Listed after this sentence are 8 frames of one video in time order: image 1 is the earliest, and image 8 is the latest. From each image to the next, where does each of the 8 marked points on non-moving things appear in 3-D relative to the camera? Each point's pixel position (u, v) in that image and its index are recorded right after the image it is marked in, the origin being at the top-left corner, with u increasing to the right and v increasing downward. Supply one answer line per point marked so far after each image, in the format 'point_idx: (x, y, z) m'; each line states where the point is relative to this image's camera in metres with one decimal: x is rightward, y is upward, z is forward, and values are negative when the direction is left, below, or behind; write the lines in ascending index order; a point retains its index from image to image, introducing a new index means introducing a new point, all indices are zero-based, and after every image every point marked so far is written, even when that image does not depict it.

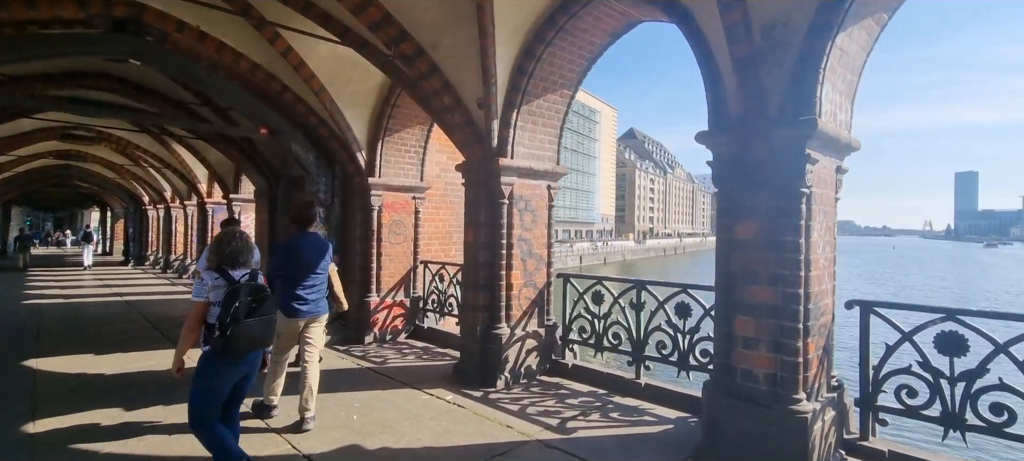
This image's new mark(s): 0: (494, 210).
0: (-0.2, +0.2, +5.0) m
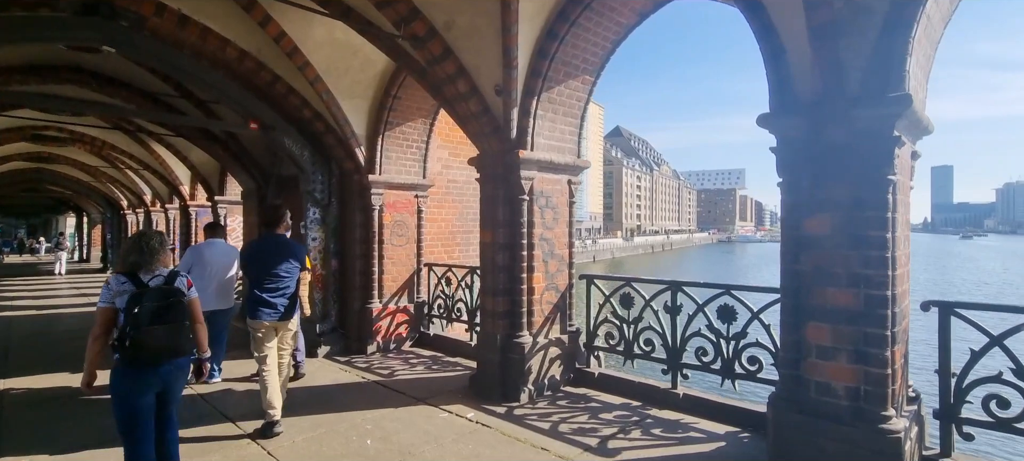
0: (0.0, +0.2, +4.6) m
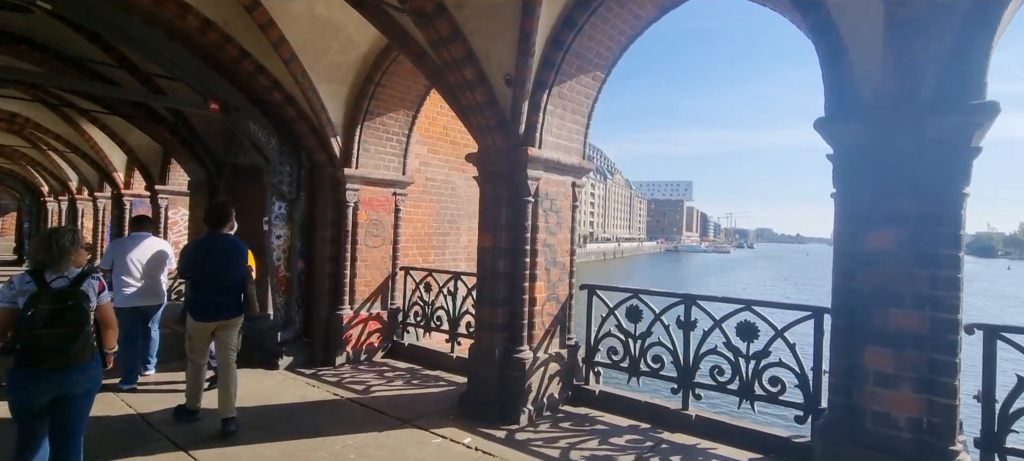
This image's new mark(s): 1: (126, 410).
0: (0.0, +0.2, +4.1) m
1: (-3.4, -1.6, +4.3) m
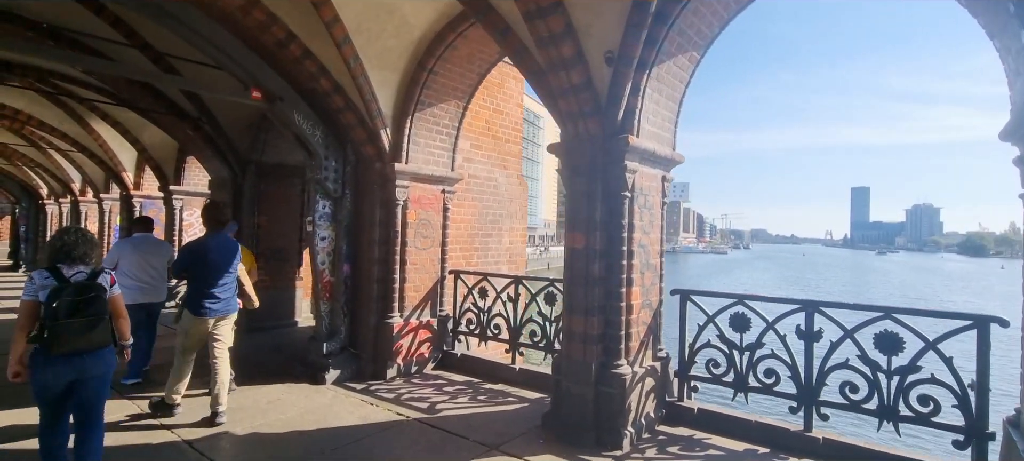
0: (+0.8, +0.2, +3.7) m
1: (-2.7, -1.6, +3.8) m
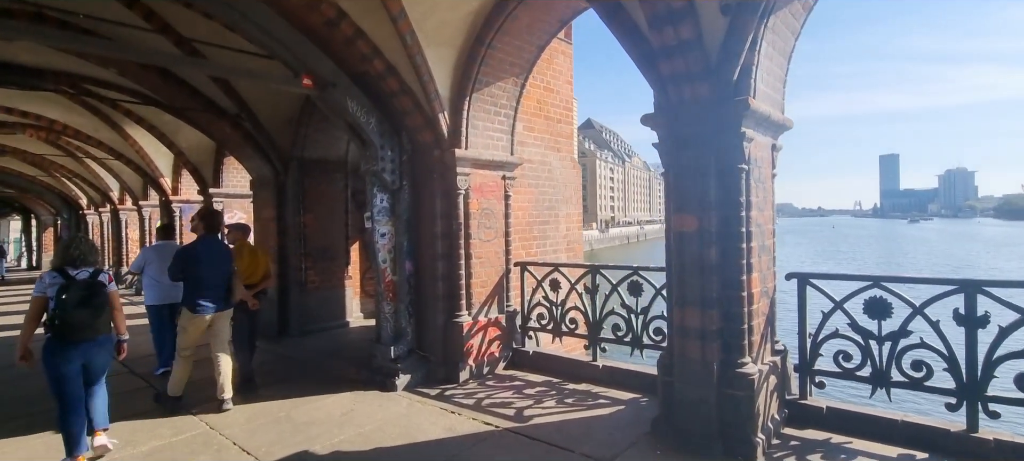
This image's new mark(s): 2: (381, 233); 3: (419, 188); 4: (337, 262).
0: (+1.4, +0.3, +3.2) m
1: (-1.9, -1.6, +3.5) m
2: (-1.3, 0.0, +4.9) m
3: (-1.0, +0.4, +5.0) m
4: (-2.8, -0.5, +7.7) m
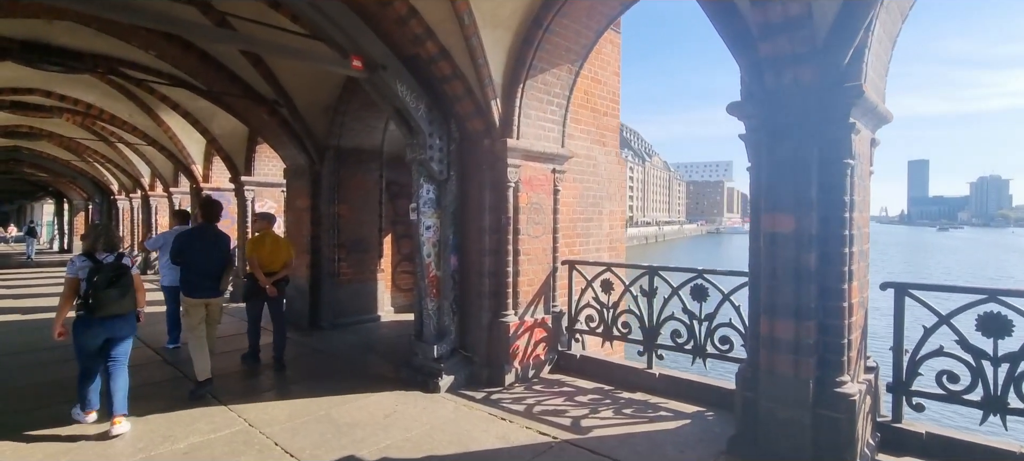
0: (+1.9, +0.3, +2.9) m
1: (-1.5, -1.5, +3.2) m
2: (-0.8, +0.1, +4.7) m
3: (-0.4, +0.5, +4.8) m
4: (-2.2, -0.4, +7.5) m
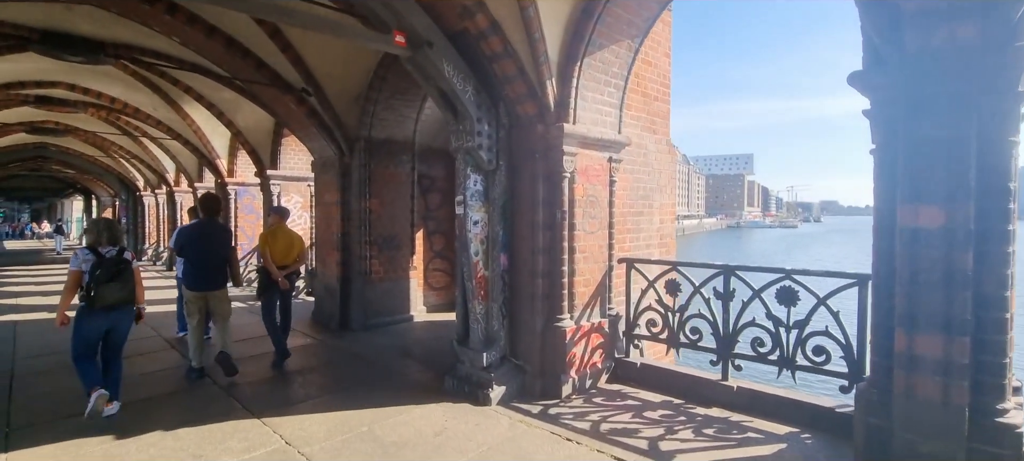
0: (+2.3, +0.3, +2.3) m
1: (-1.0, -1.5, +2.8) m
2: (-0.3, +0.1, +4.2) m
3: (0.0, +0.5, +4.3) m
4: (-1.6, -0.3, +7.1) m
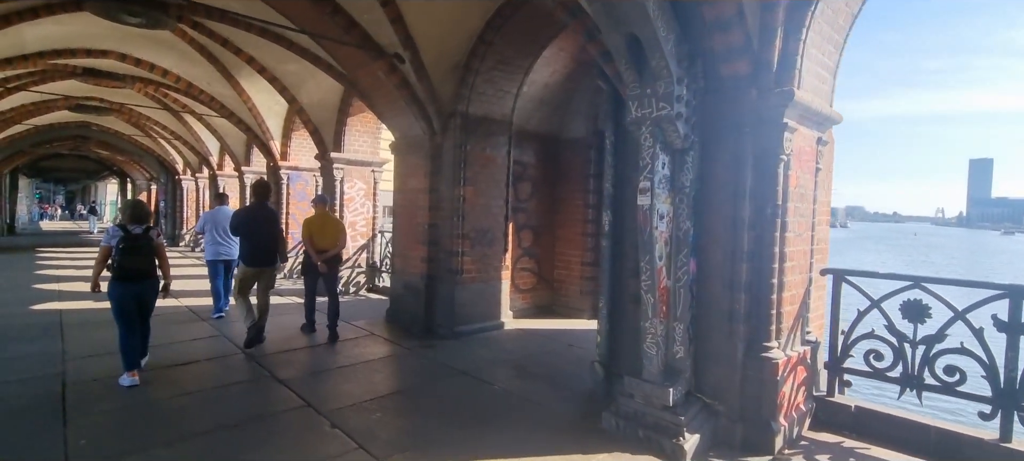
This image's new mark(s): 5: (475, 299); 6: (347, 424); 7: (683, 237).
0: (+3.5, +0.3, +1.2) m
1: (+0.2, -1.5, +1.9) m
2: (+1.0, +0.1, +3.2) m
3: (+1.4, +0.6, +3.3) m
4: (-0.2, -0.2, +6.1) m
5: (-0.5, -0.8, +6.0) m
6: (-1.2, -1.4, +3.5) m
7: (+1.1, -0.1, +3.3) m
